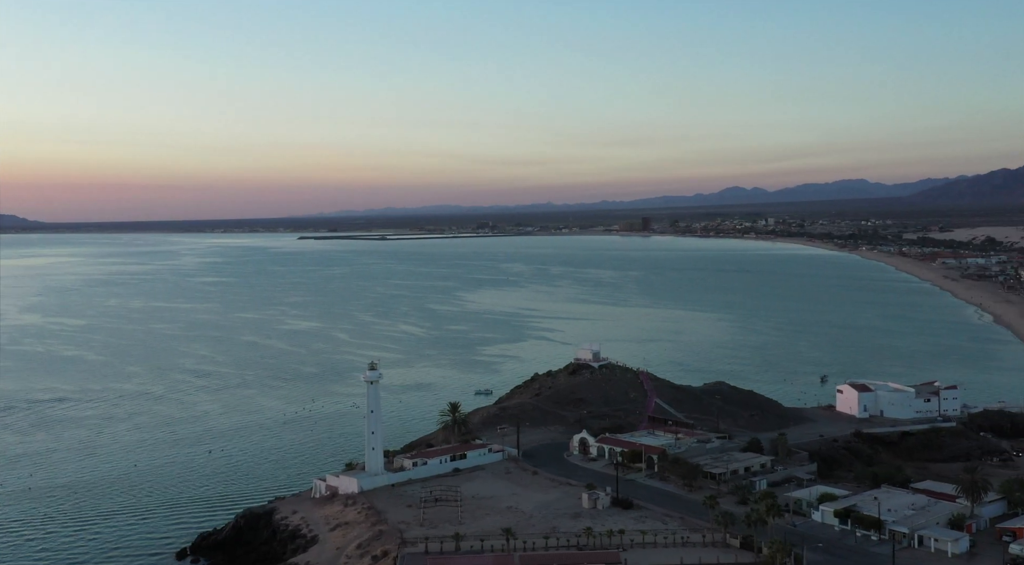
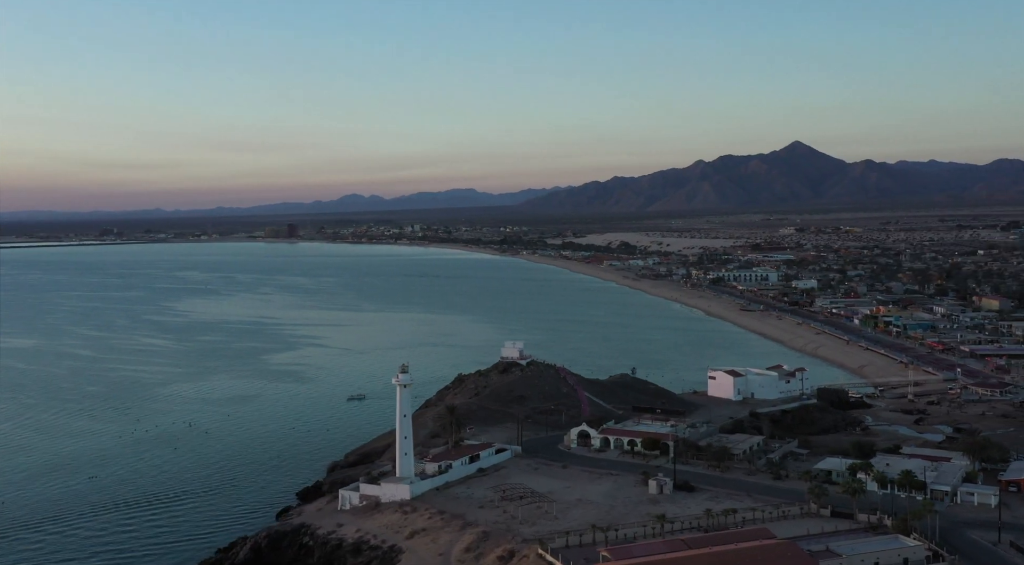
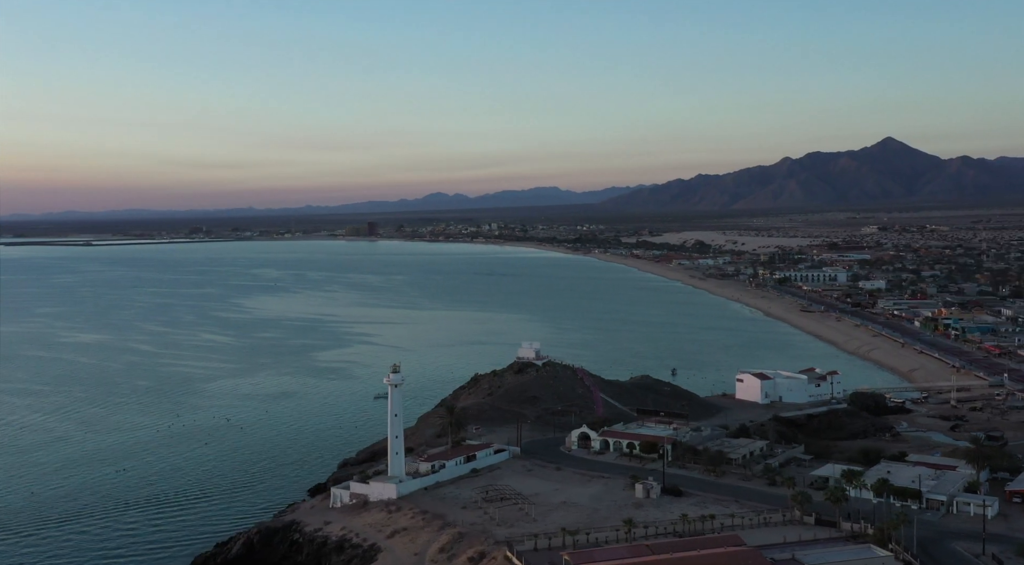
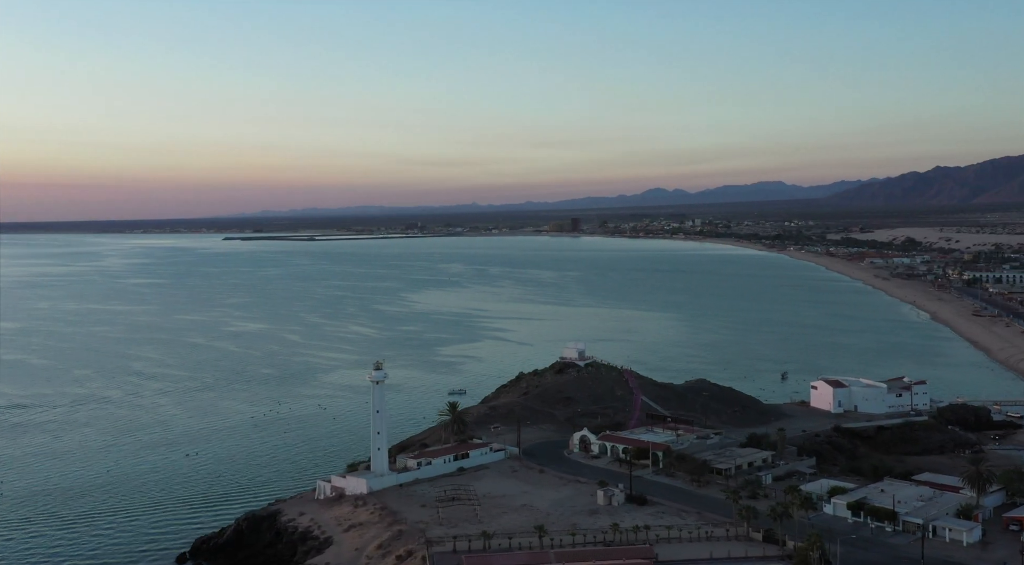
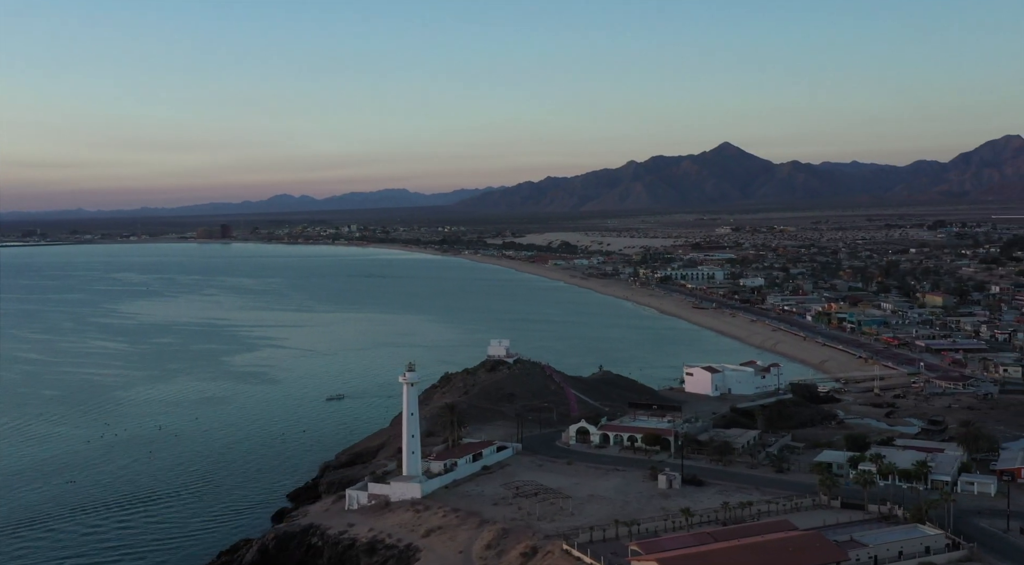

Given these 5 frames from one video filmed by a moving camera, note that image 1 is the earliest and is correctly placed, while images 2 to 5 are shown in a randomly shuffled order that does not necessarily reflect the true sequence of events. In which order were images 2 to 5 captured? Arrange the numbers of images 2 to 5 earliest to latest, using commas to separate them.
4, 3, 2, 5
